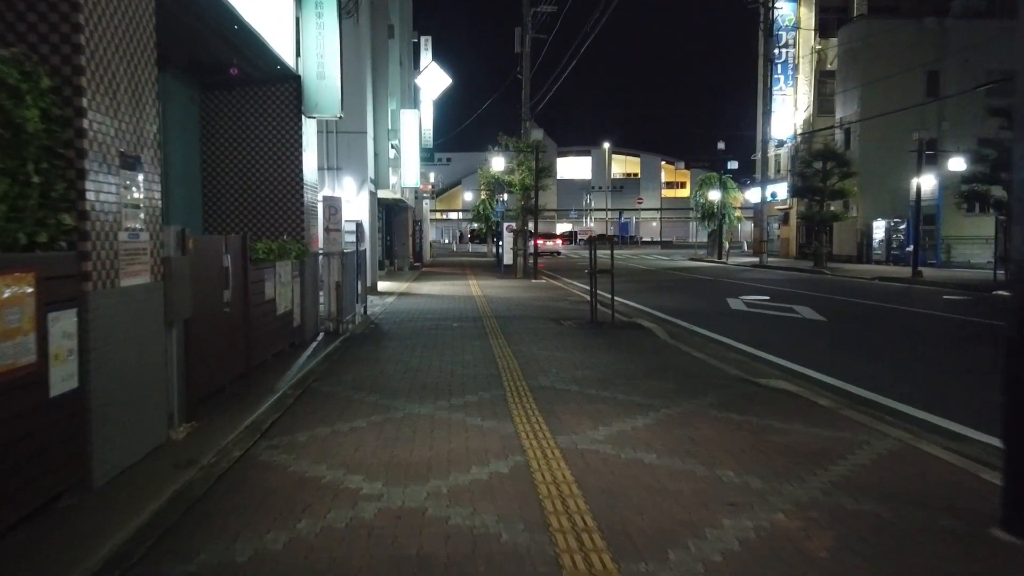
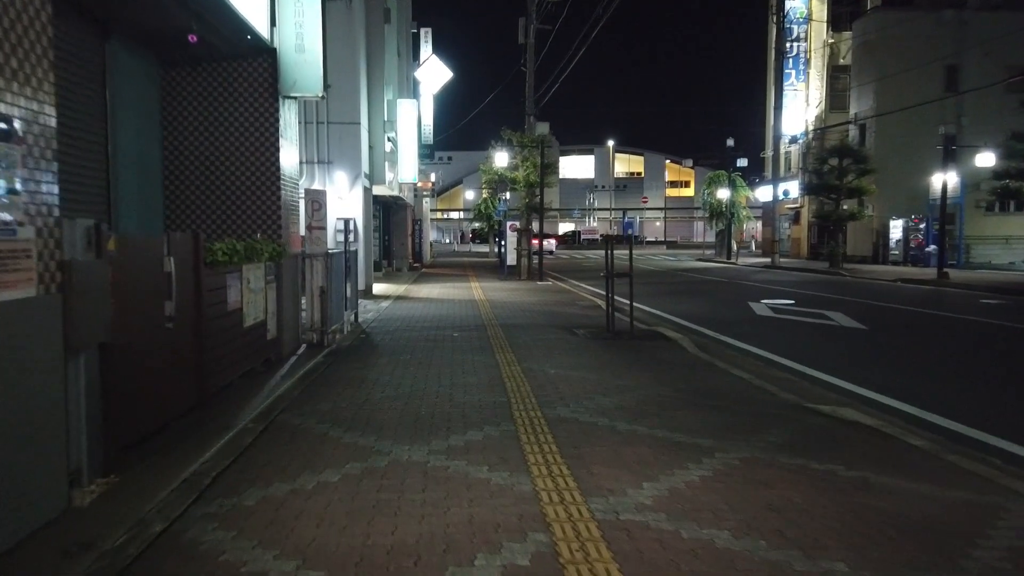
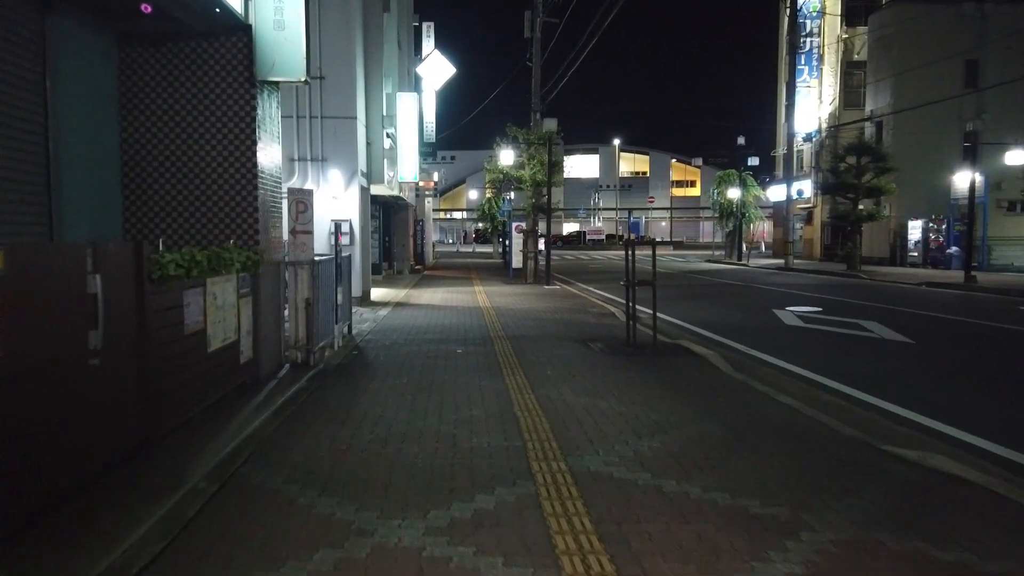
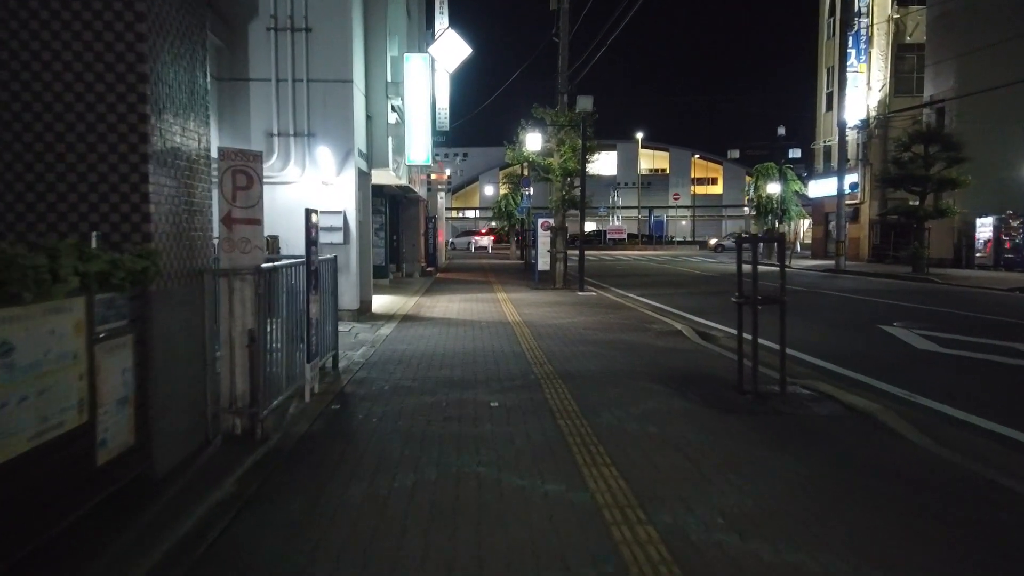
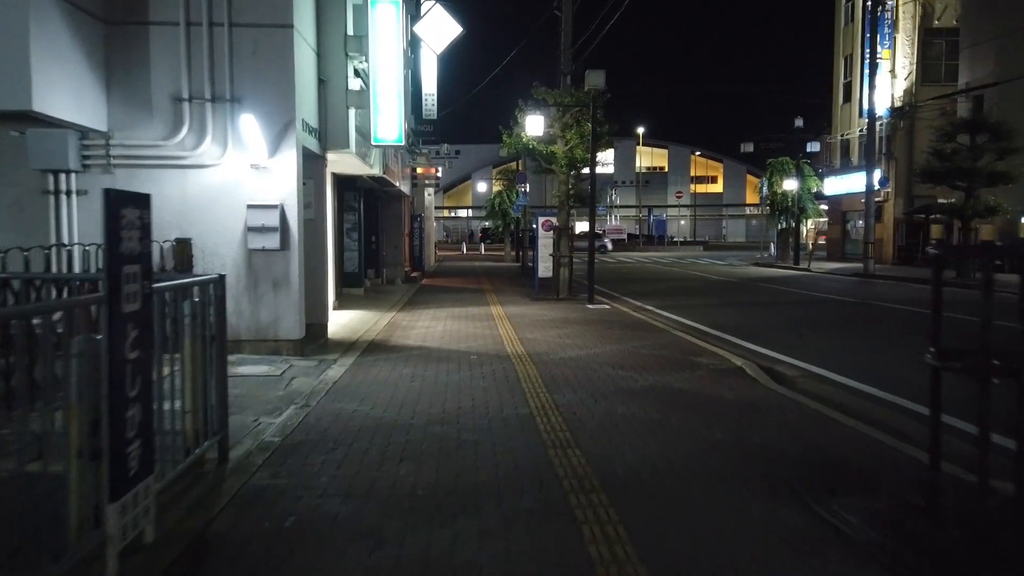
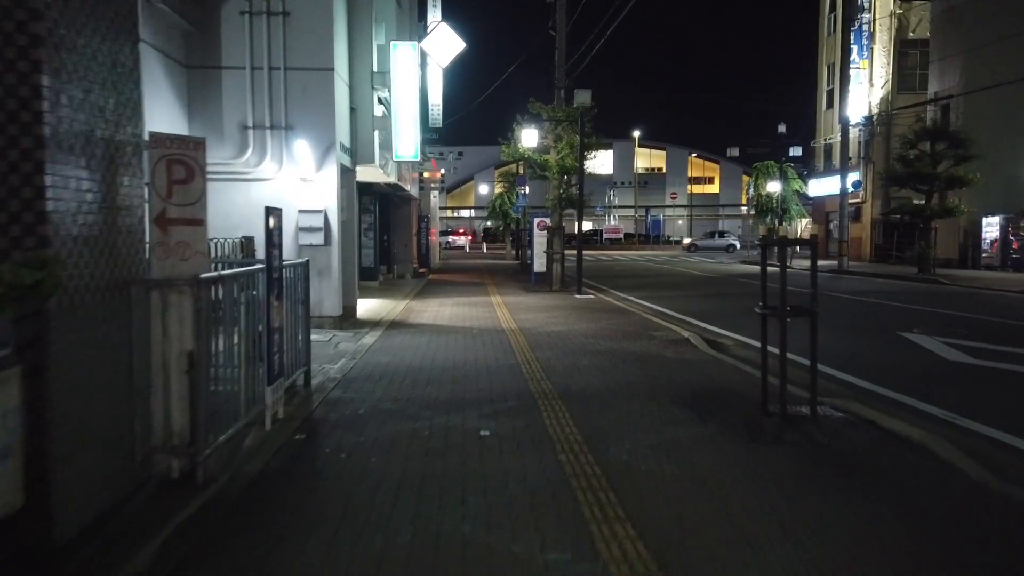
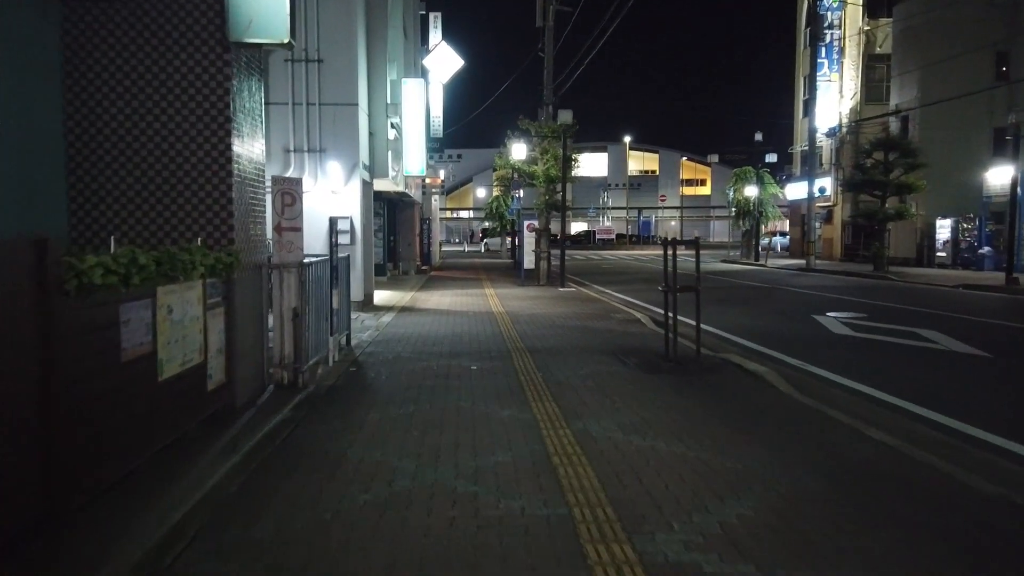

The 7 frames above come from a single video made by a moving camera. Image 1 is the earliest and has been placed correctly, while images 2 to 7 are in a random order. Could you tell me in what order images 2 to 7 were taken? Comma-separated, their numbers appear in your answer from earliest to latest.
2, 3, 7, 4, 6, 5
